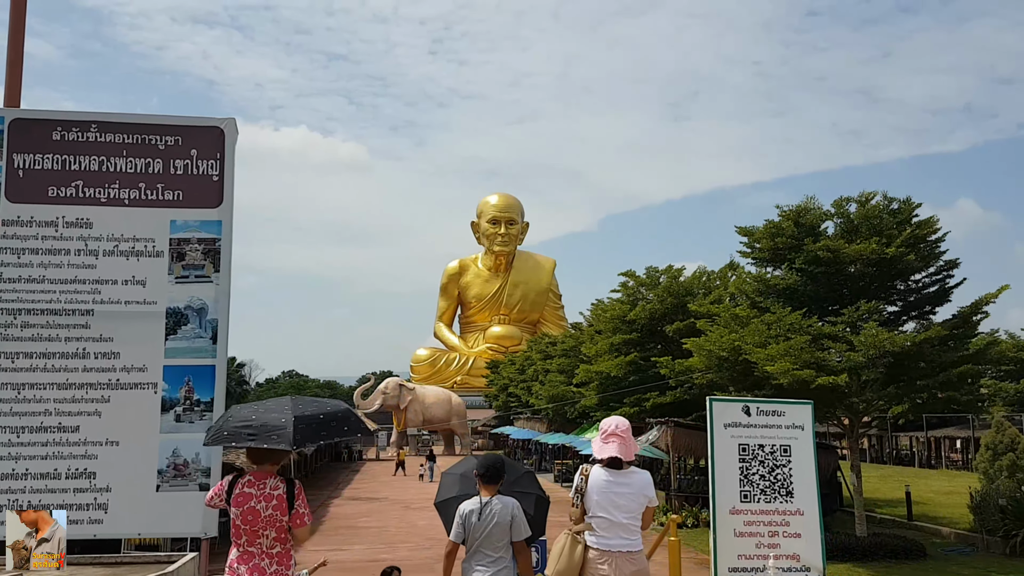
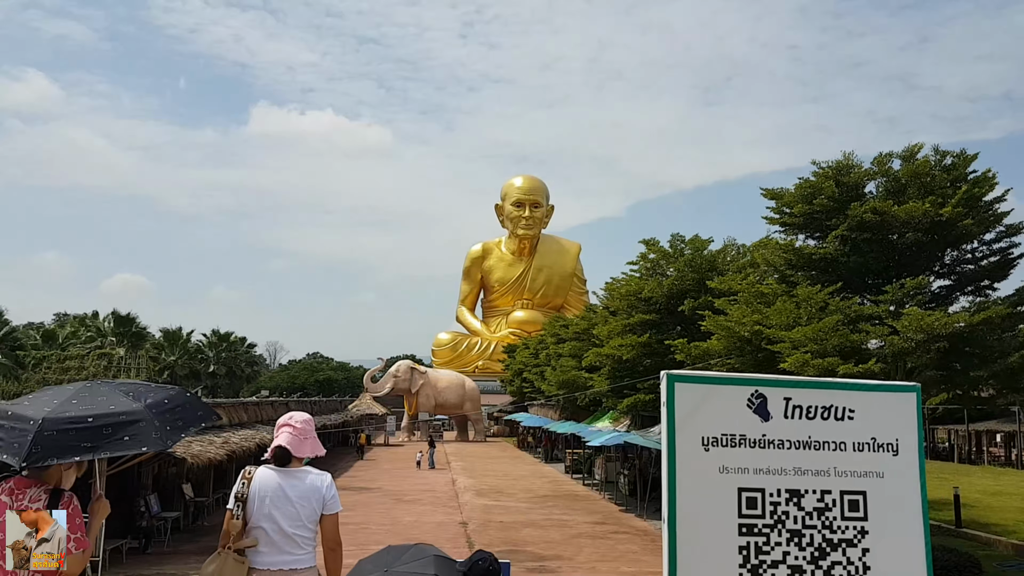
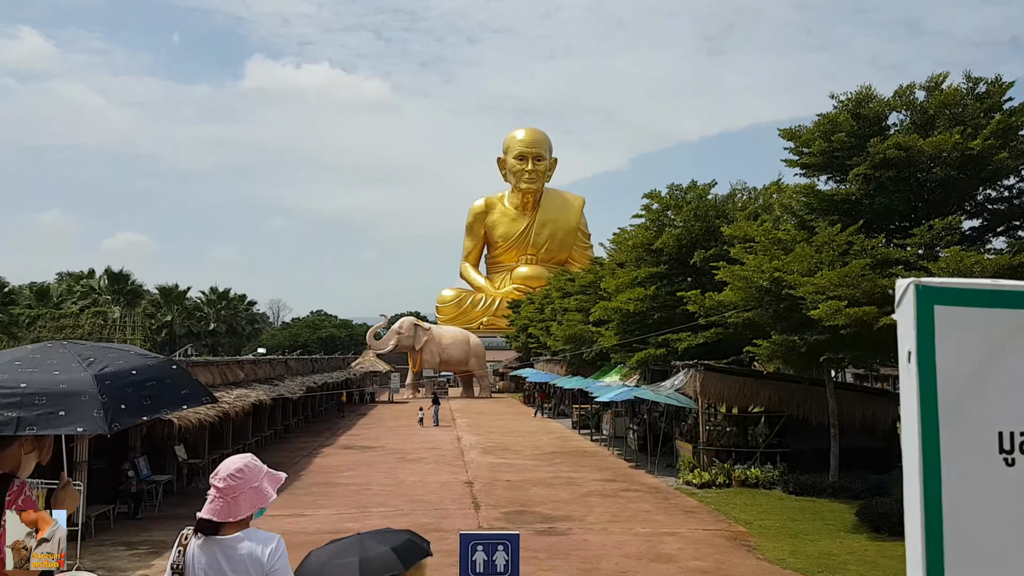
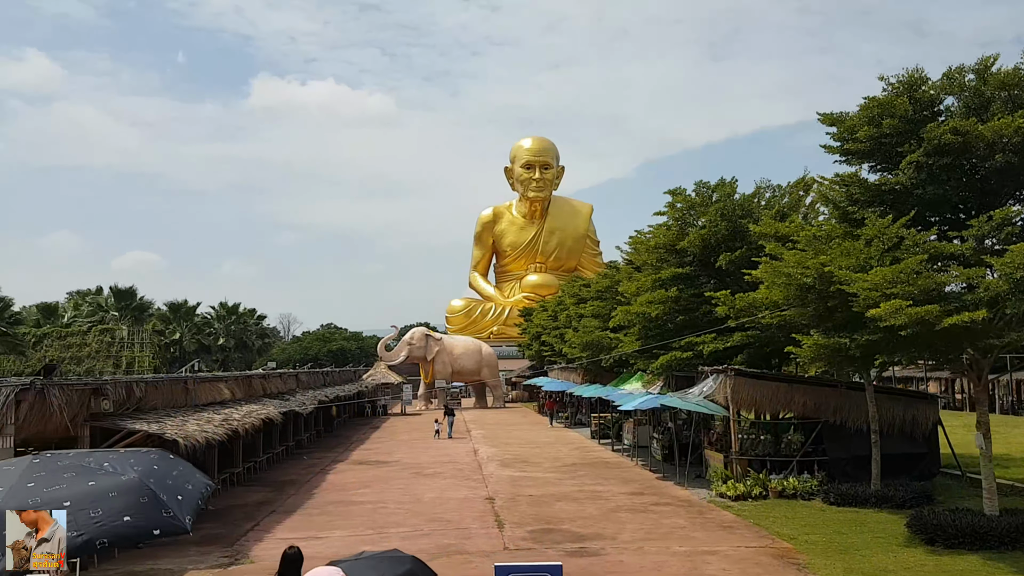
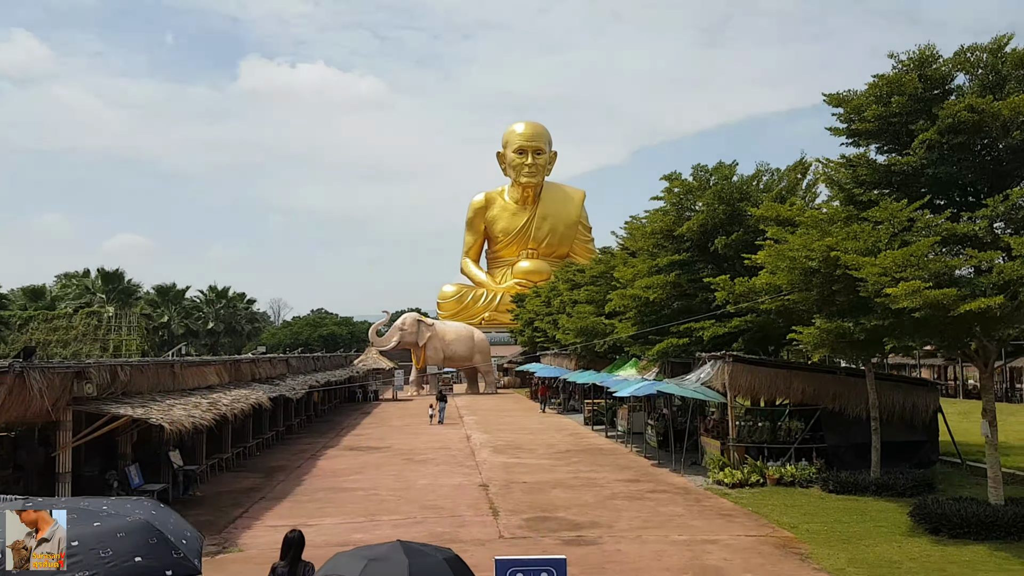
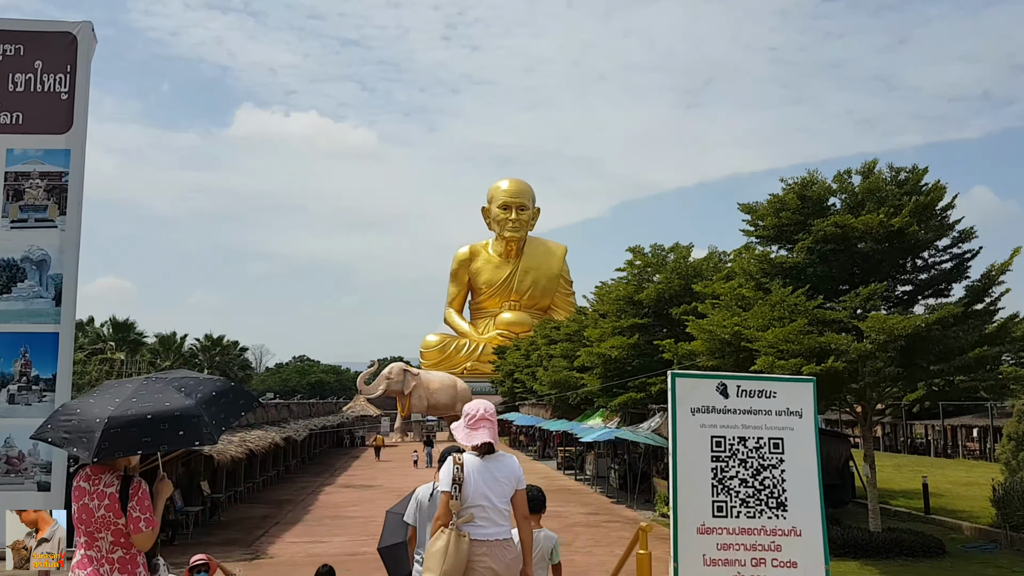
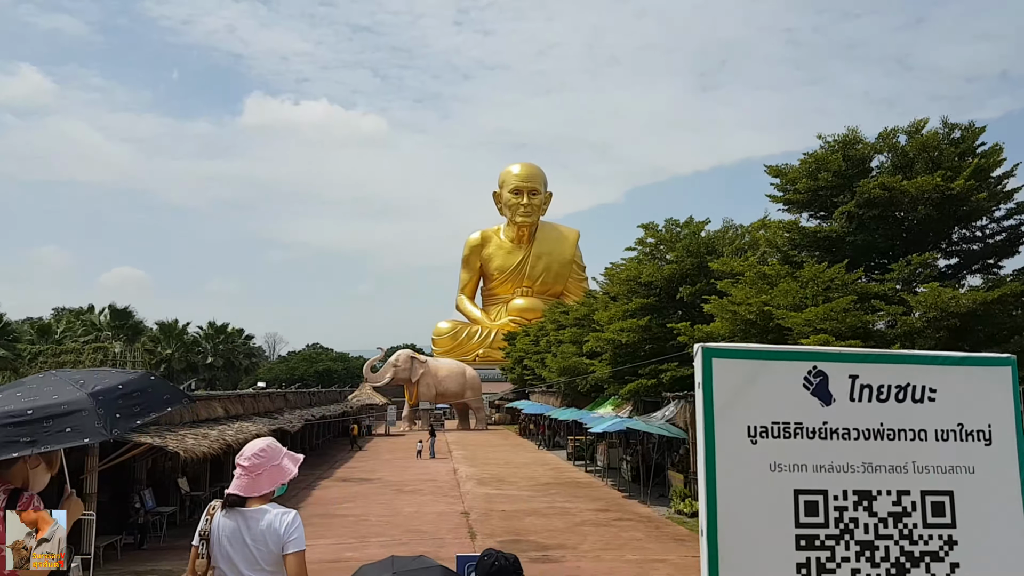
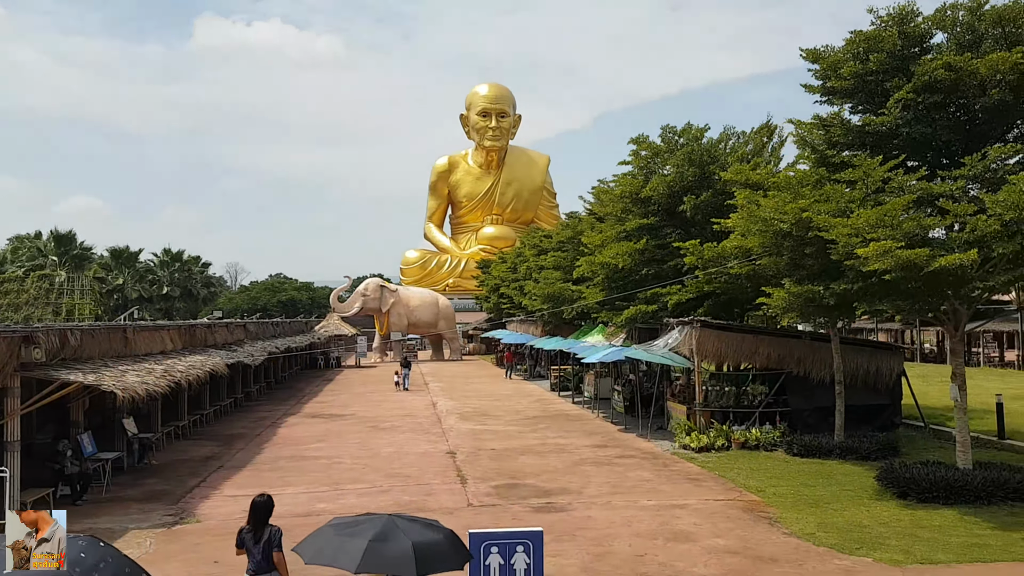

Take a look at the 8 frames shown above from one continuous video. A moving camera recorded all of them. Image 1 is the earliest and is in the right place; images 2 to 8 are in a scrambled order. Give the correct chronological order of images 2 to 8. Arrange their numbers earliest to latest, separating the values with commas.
6, 2, 7, 3, 4, 5, 8
